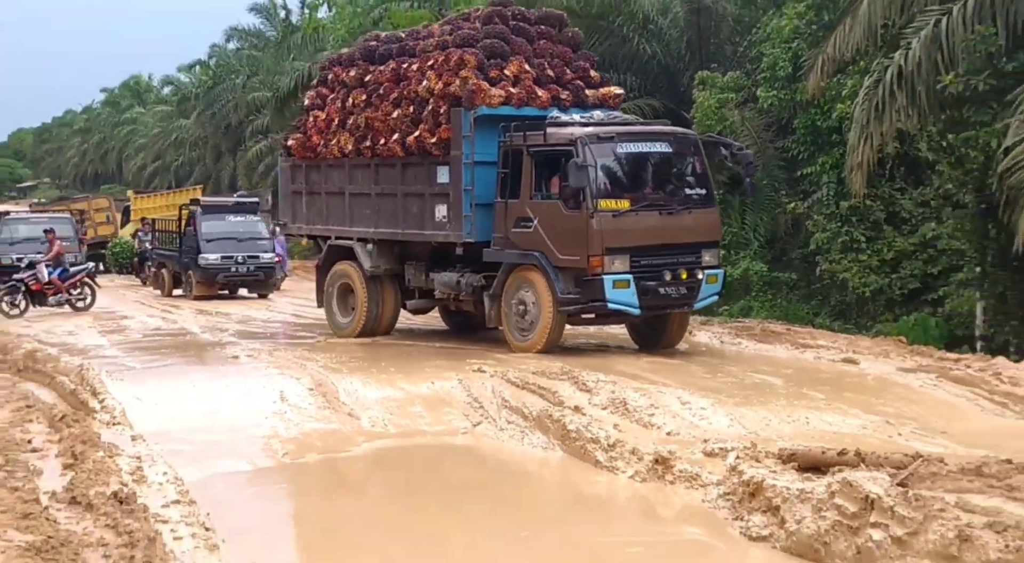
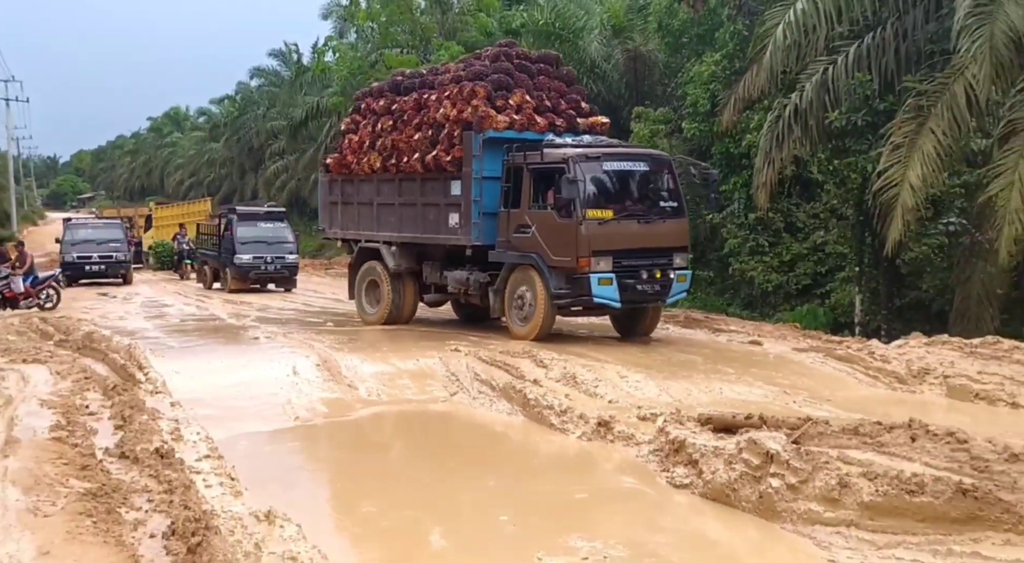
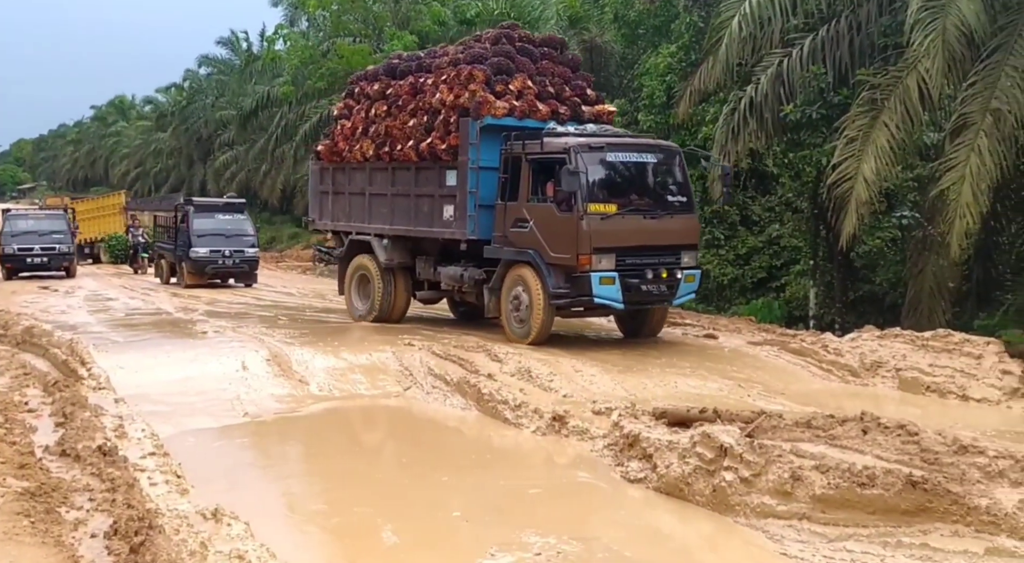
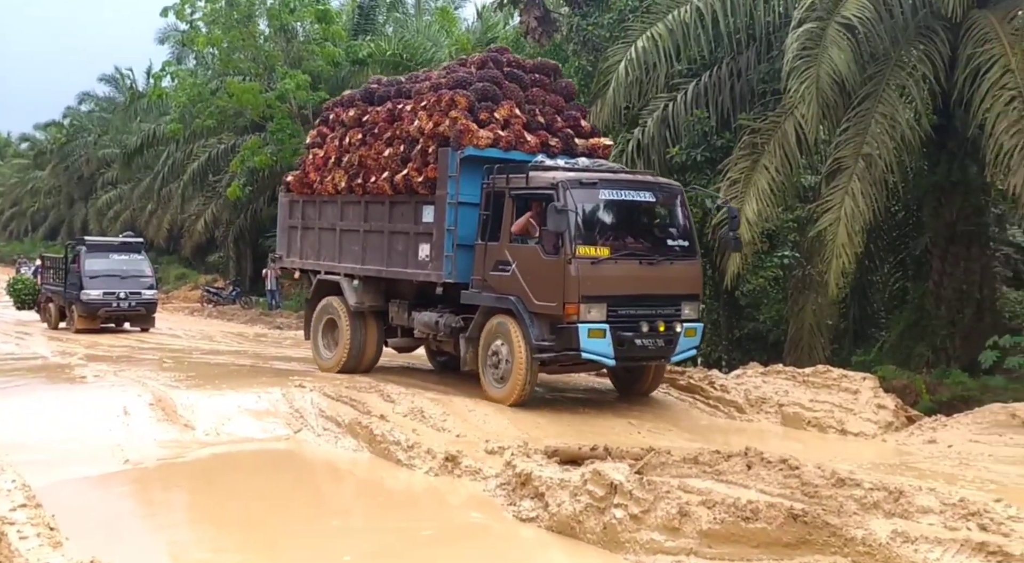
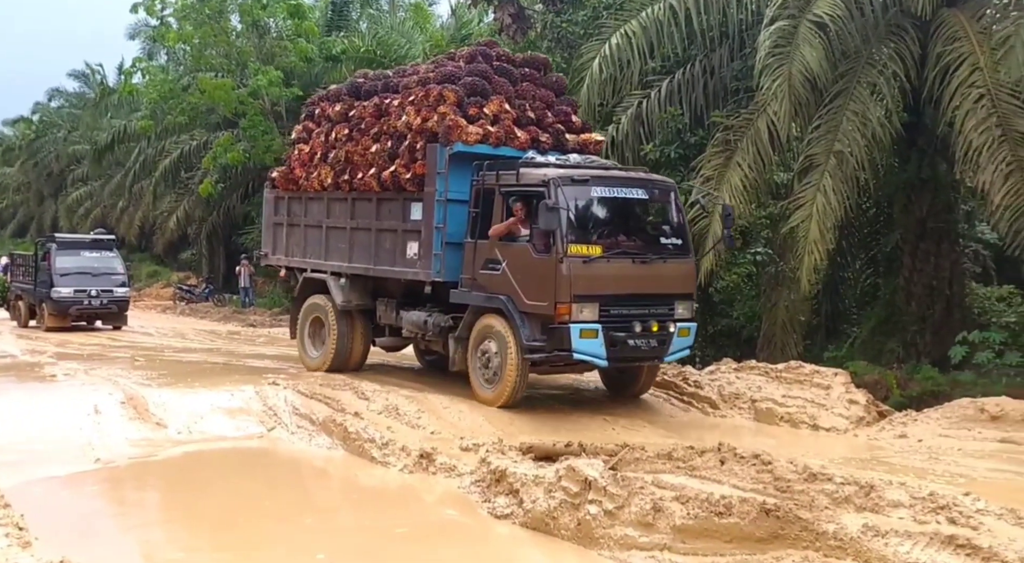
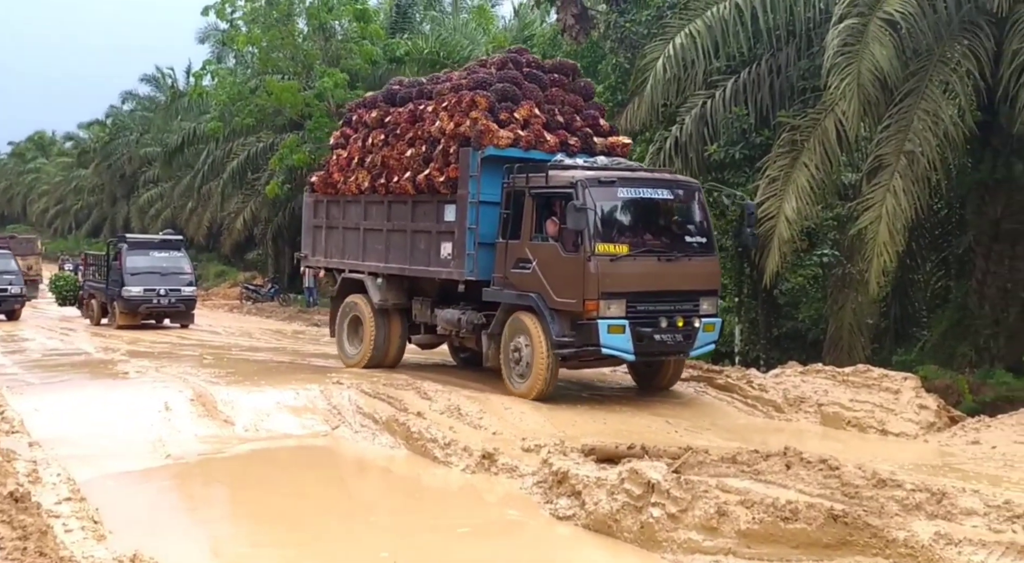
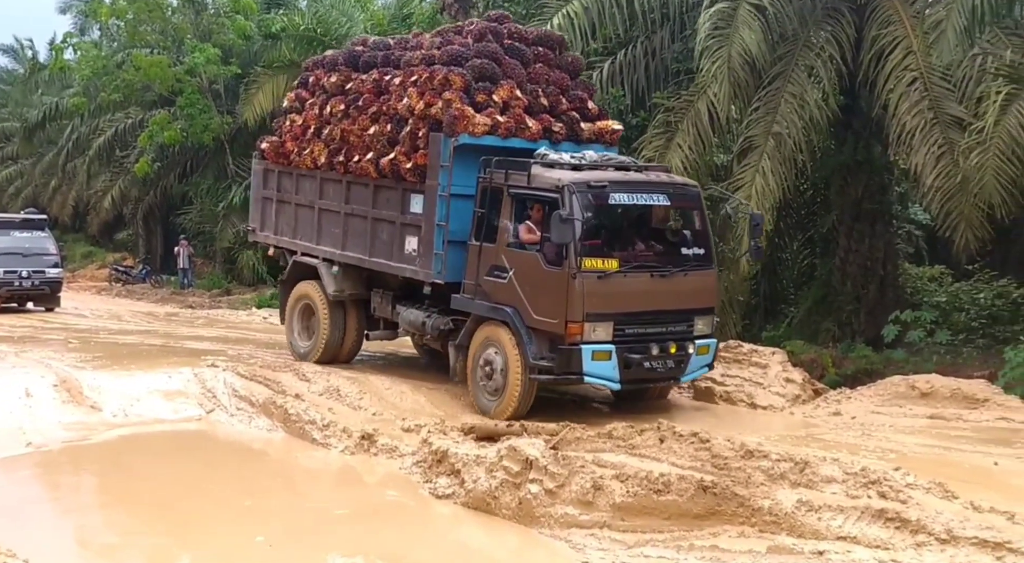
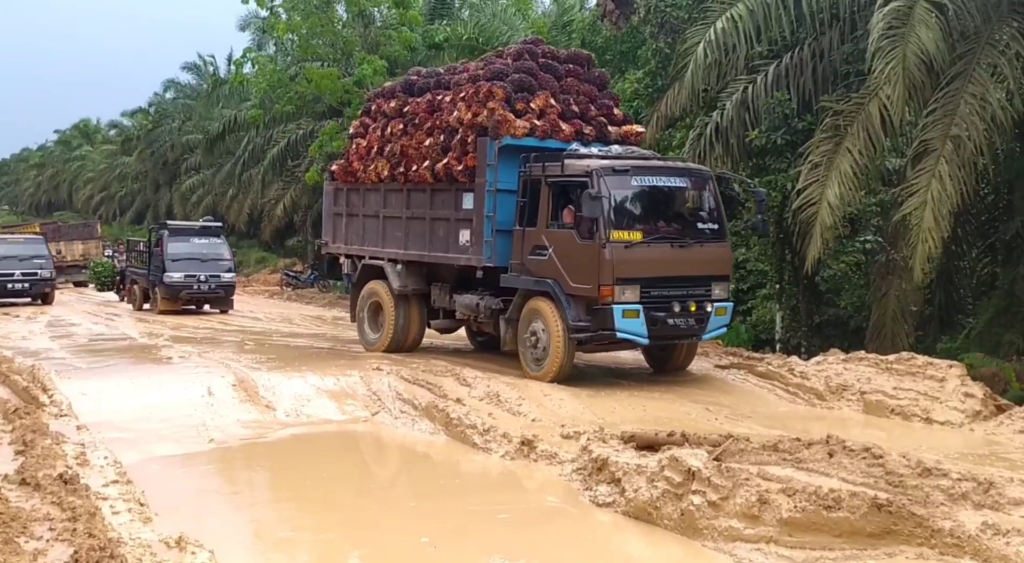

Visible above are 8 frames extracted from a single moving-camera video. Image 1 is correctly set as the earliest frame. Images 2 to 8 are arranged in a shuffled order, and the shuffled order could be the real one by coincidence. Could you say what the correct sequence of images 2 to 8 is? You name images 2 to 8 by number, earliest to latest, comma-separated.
2, 3, 8, 6, 4, 5, 7
